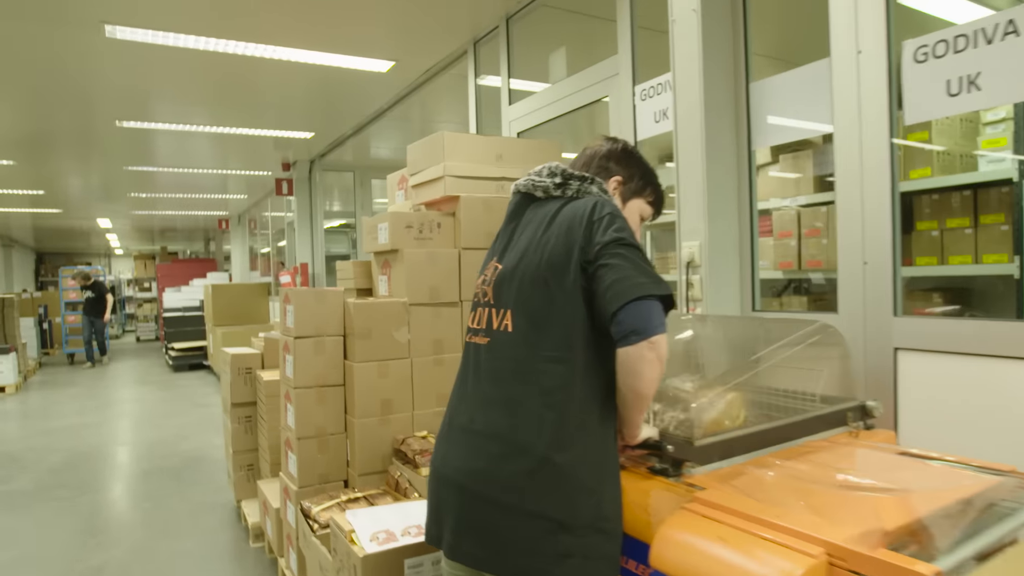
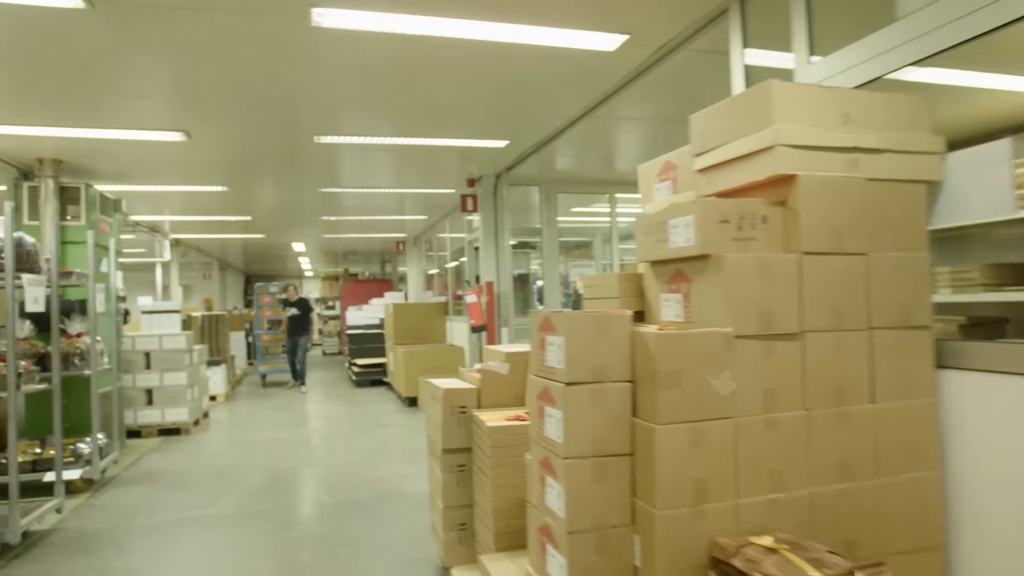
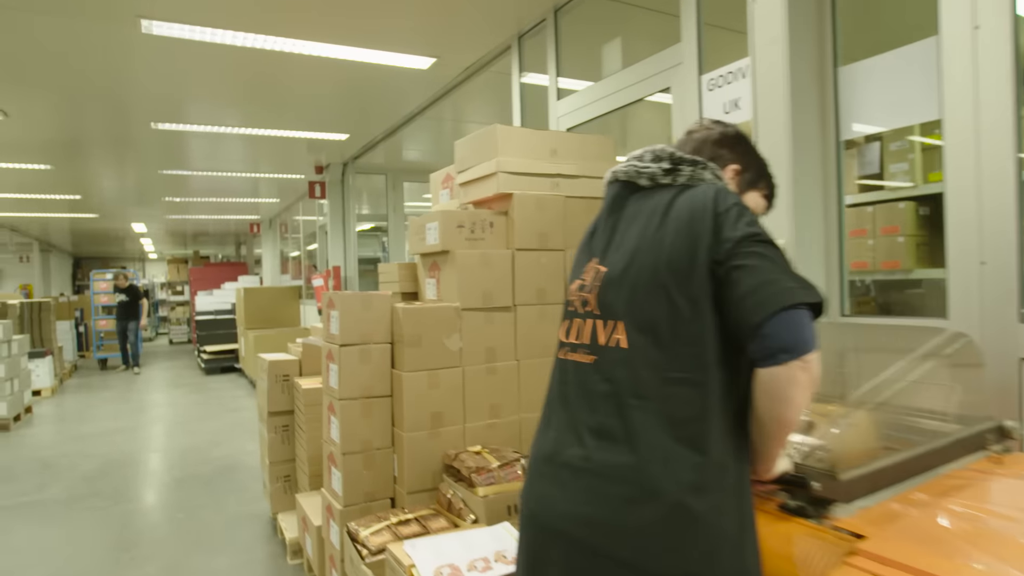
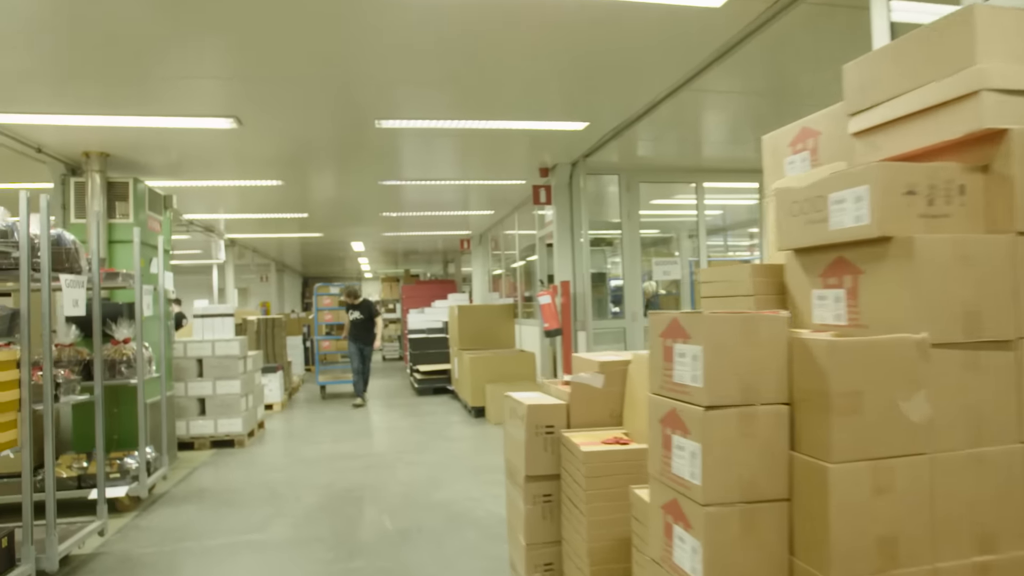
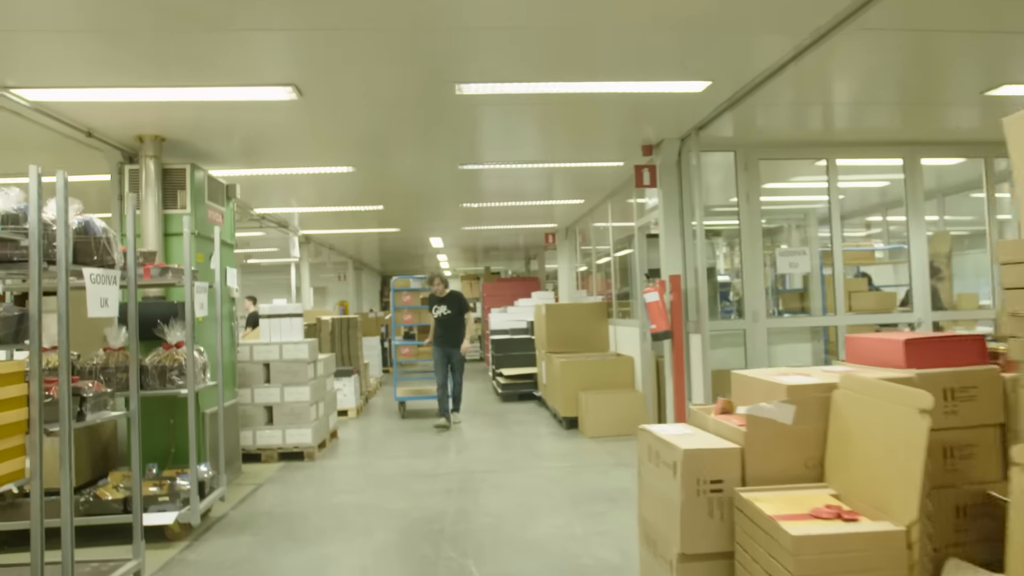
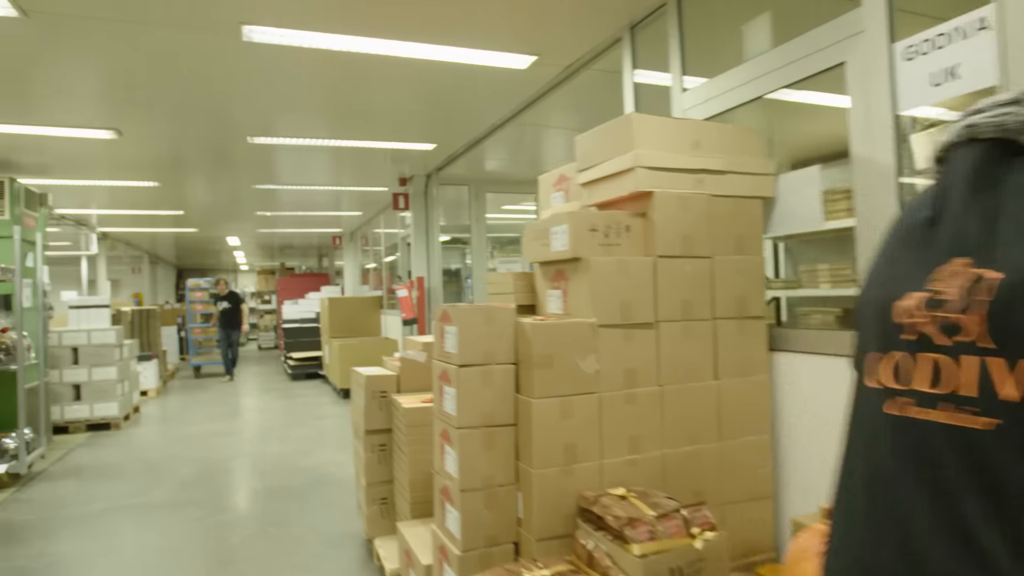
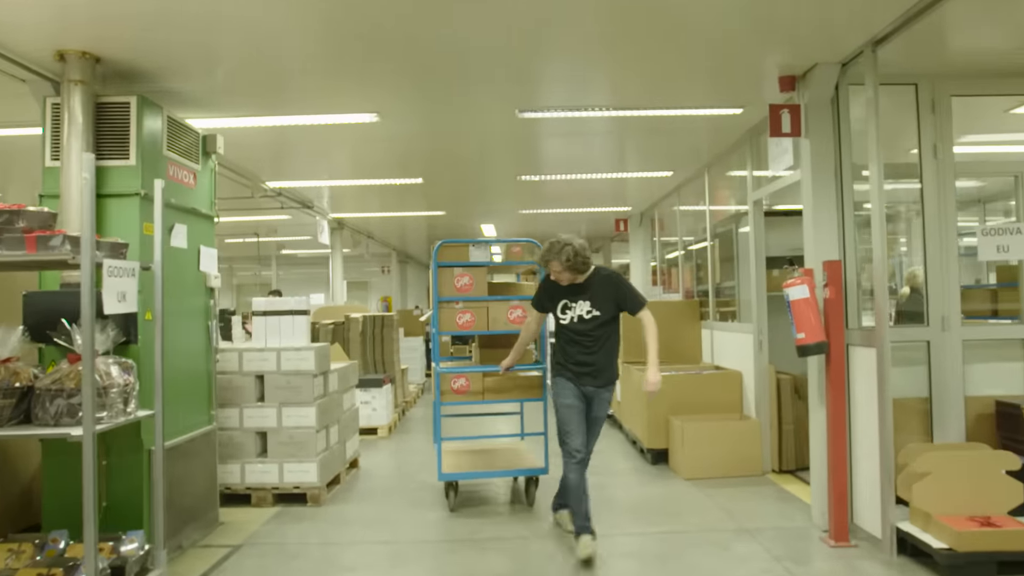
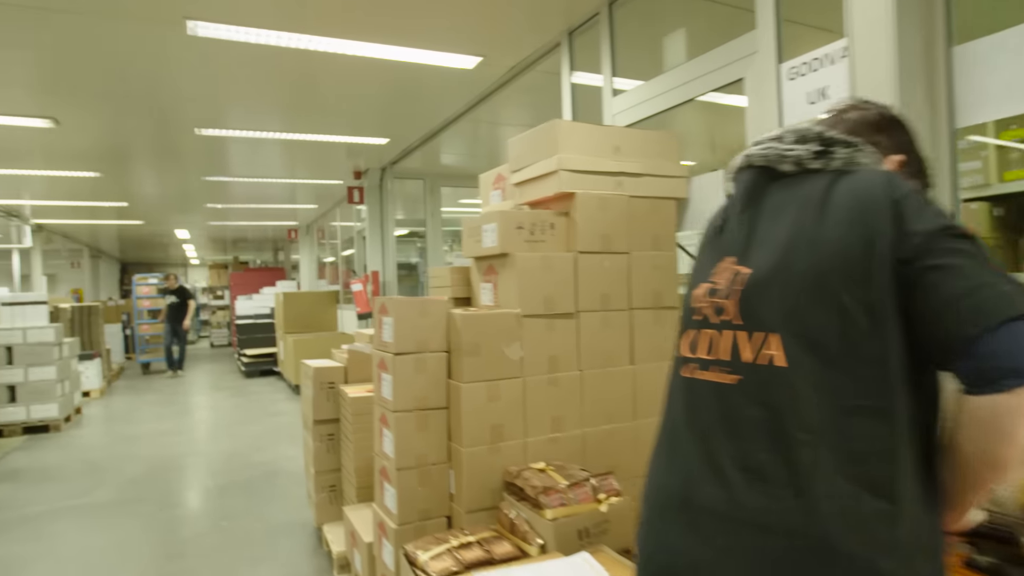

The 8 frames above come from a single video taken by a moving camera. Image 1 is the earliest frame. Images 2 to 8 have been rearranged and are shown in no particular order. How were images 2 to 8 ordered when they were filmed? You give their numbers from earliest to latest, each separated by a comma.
3, 8, 6, 2, 4, 5, 7
